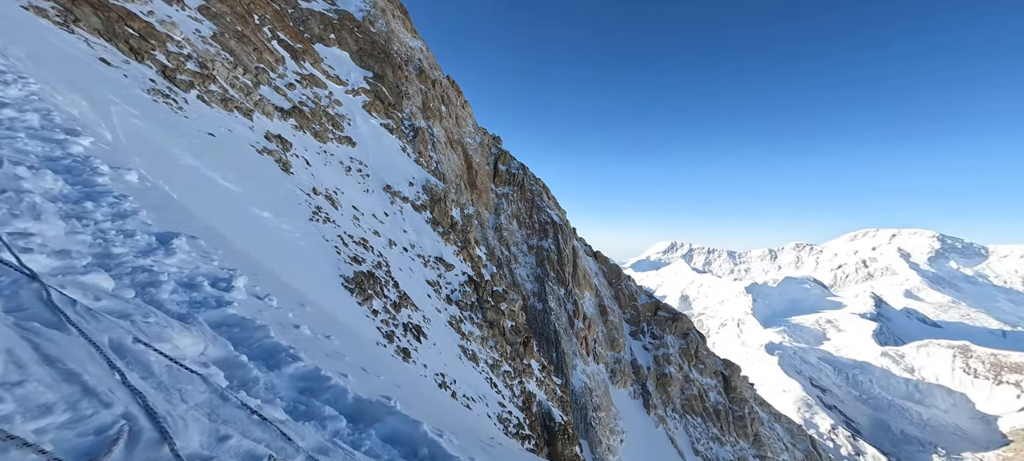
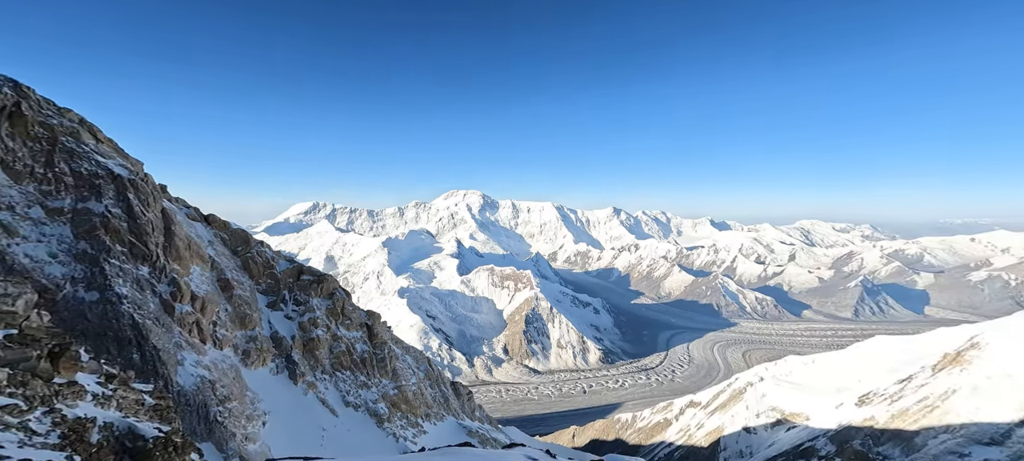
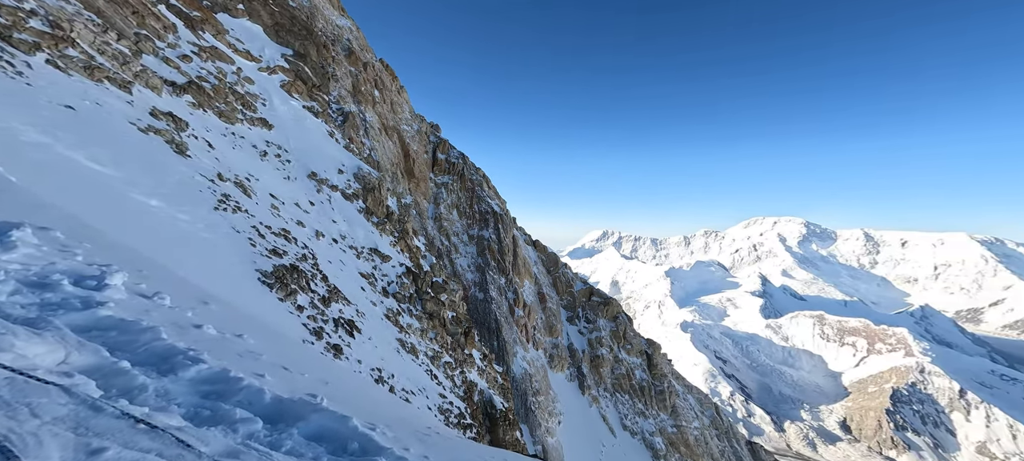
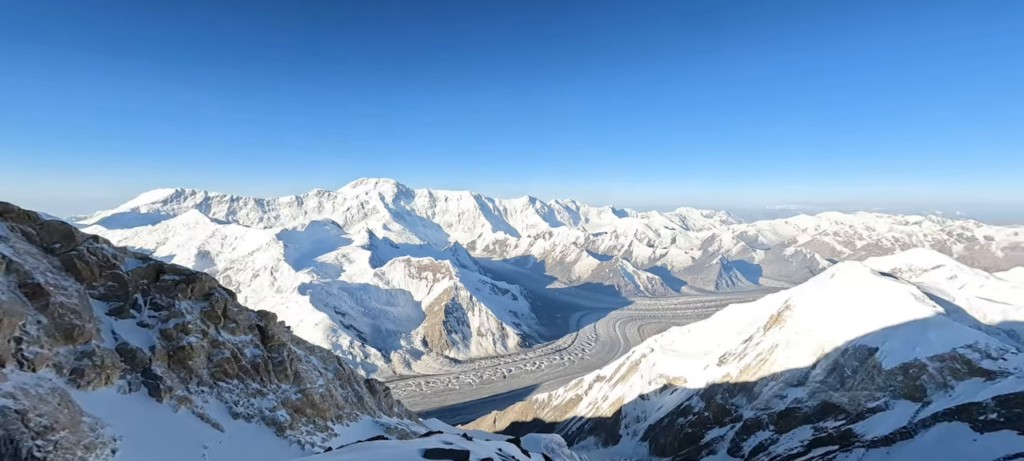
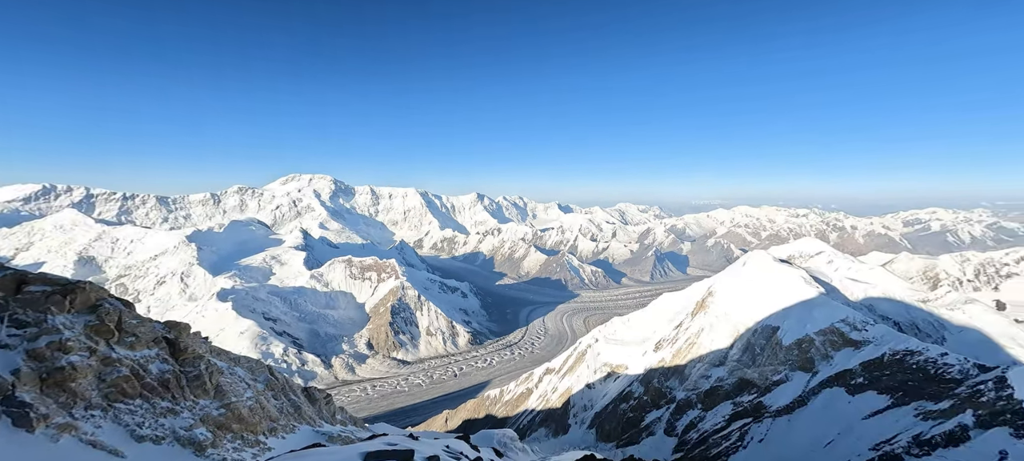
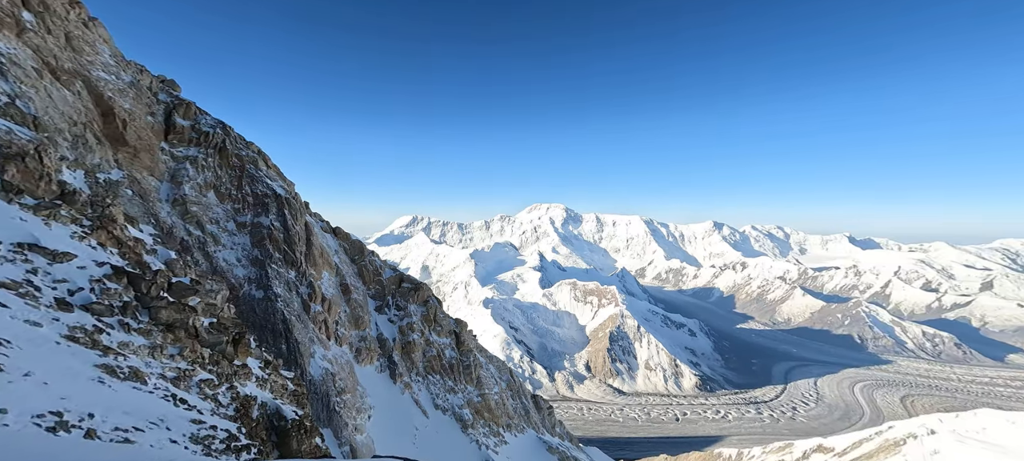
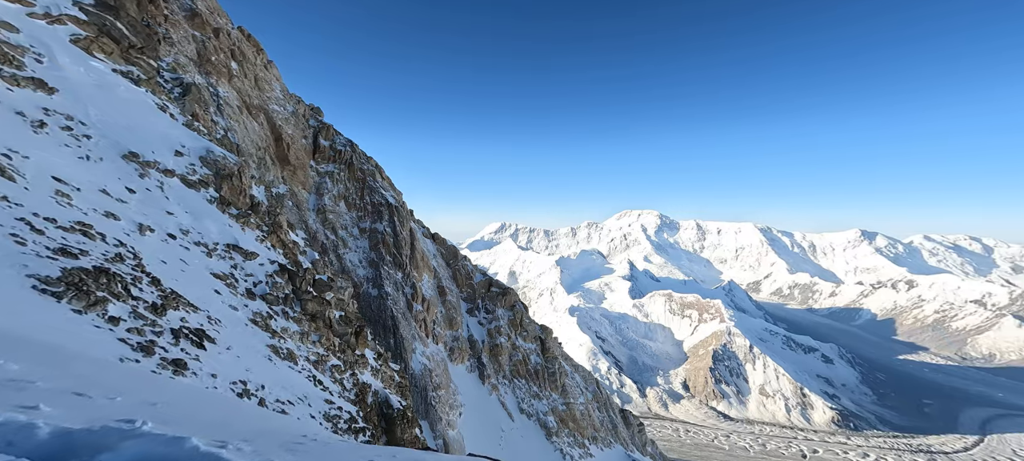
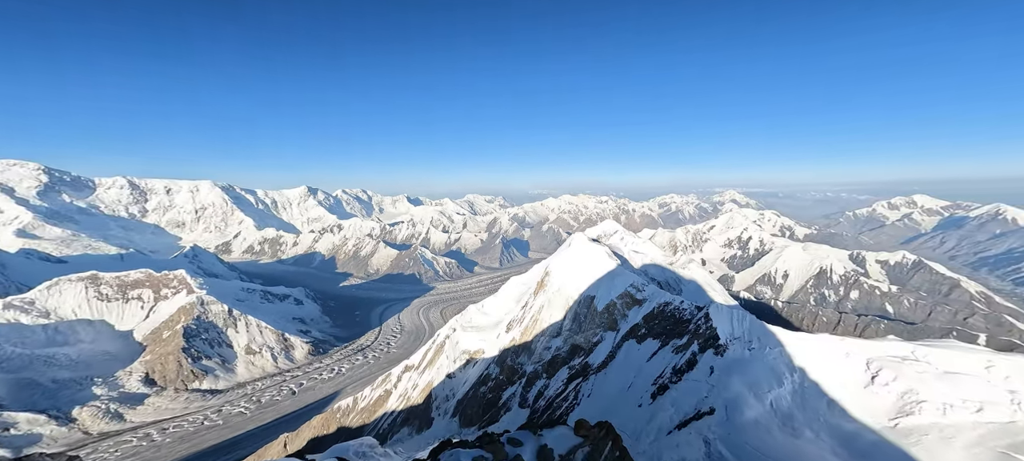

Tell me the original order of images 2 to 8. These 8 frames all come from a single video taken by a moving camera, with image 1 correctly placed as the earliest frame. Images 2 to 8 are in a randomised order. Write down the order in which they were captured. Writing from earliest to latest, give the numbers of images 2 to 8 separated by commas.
3, 7, 6, 2, 4, 5, 8
